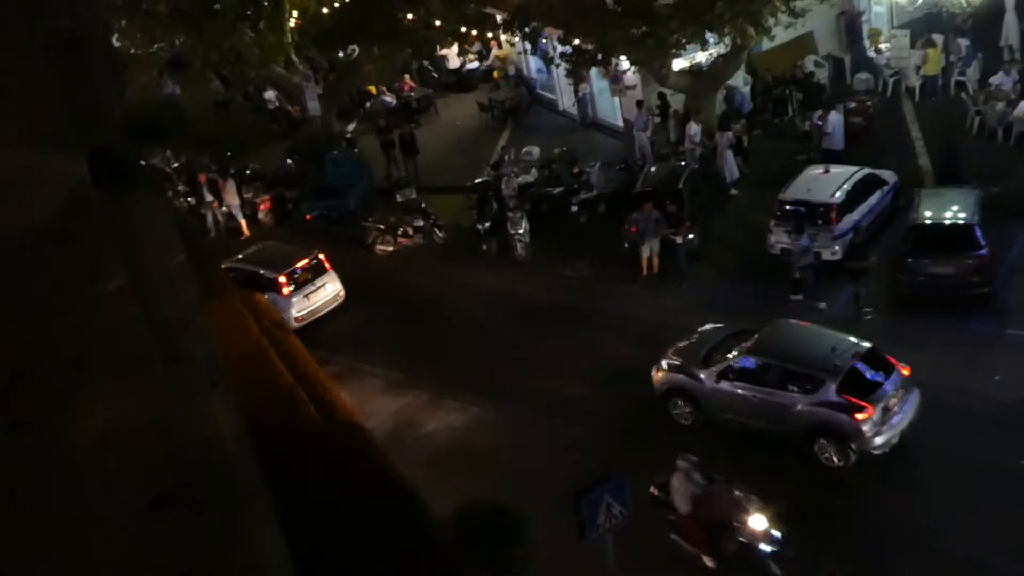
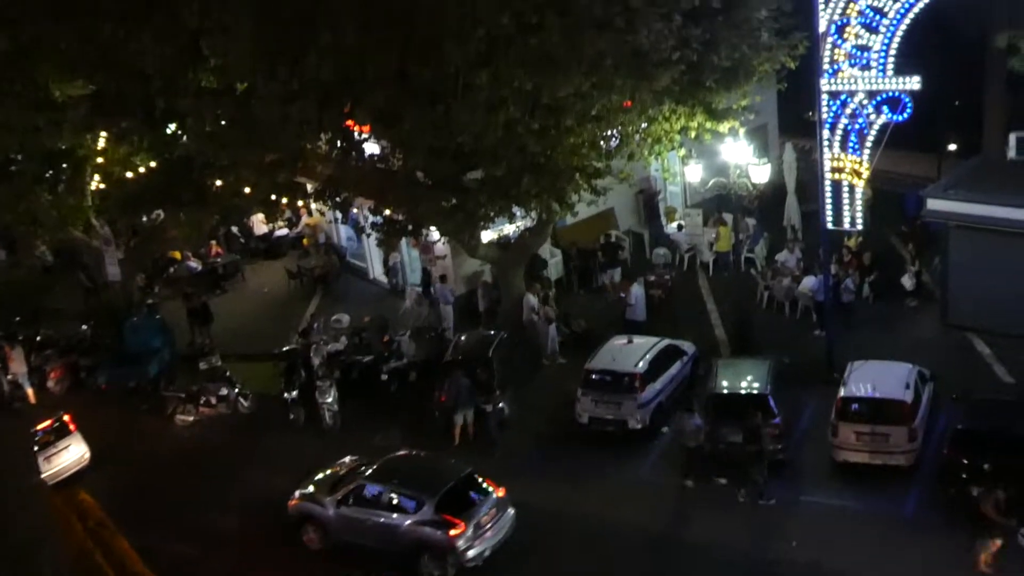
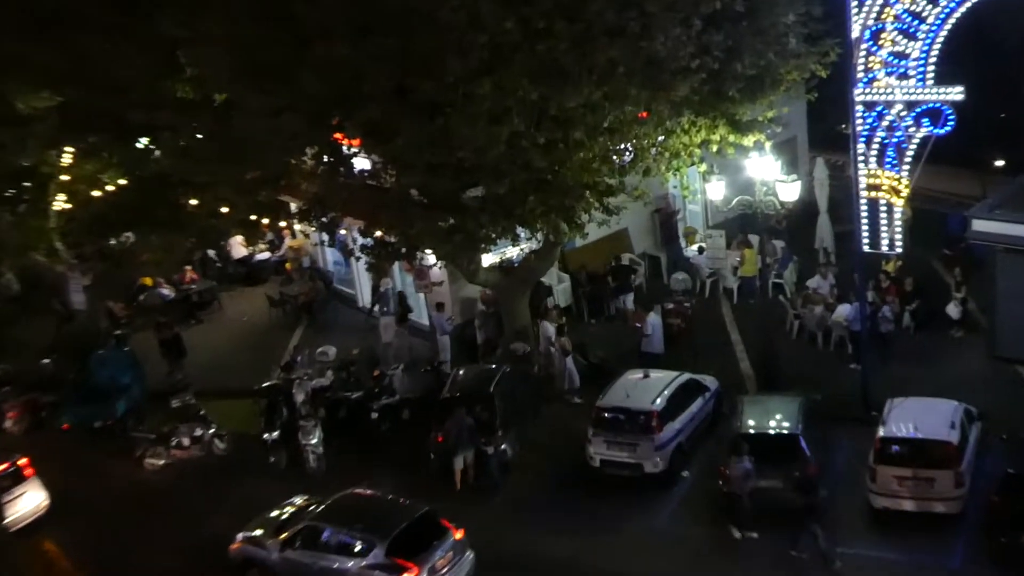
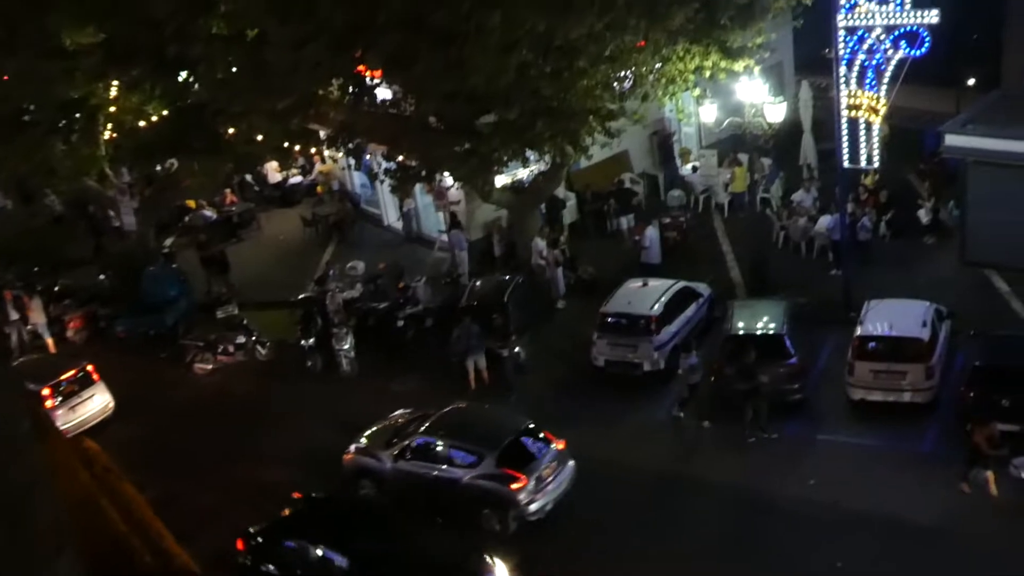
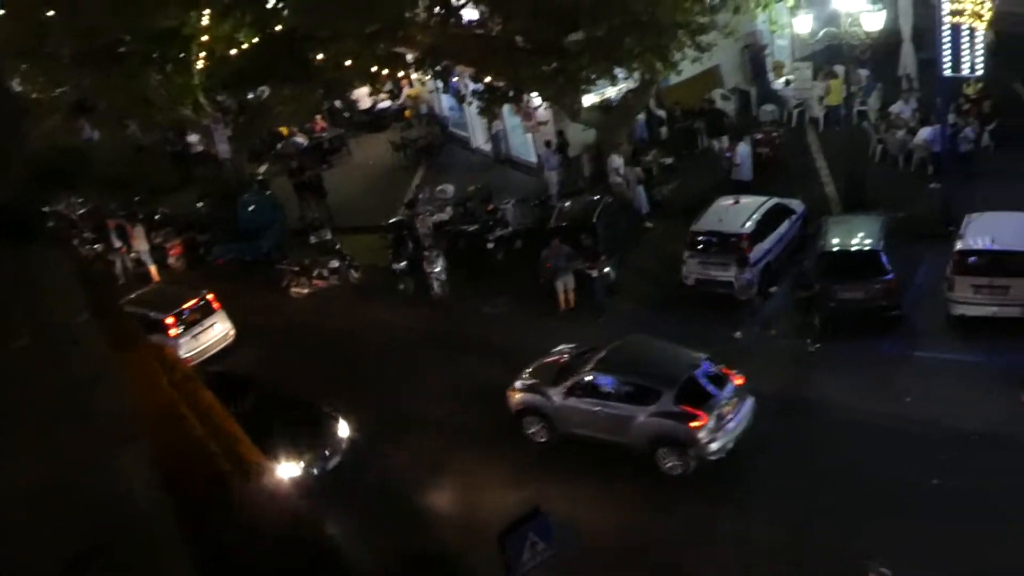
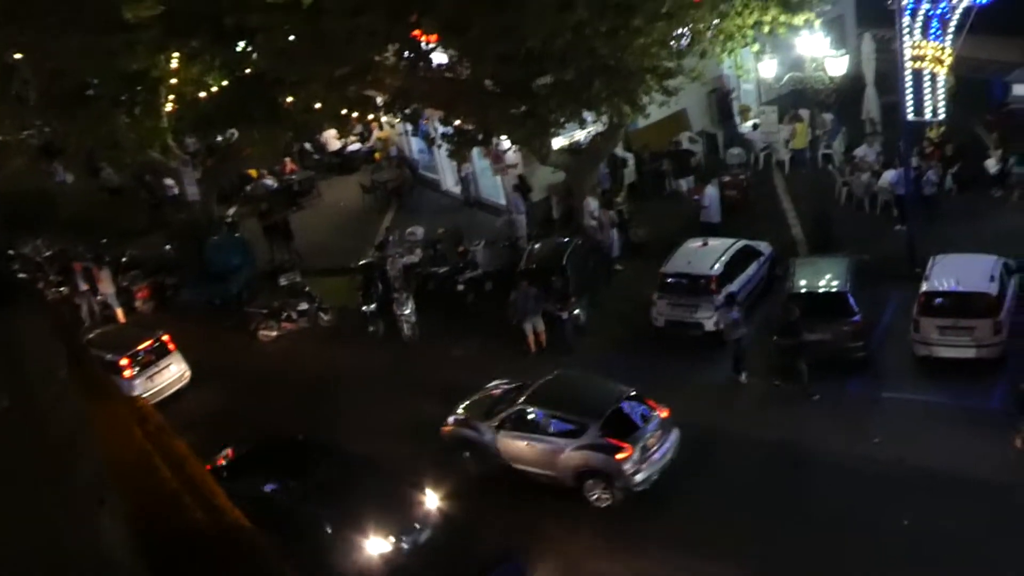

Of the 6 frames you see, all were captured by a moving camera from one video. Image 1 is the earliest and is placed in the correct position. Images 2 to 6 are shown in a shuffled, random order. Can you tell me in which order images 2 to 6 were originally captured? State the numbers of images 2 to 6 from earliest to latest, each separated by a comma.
5, 6, 4, 2, 3
